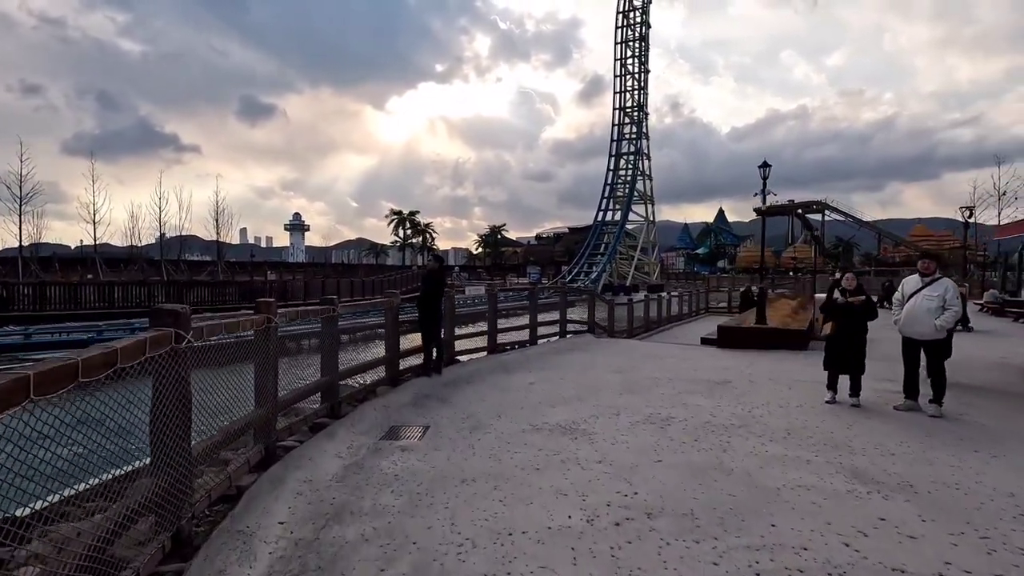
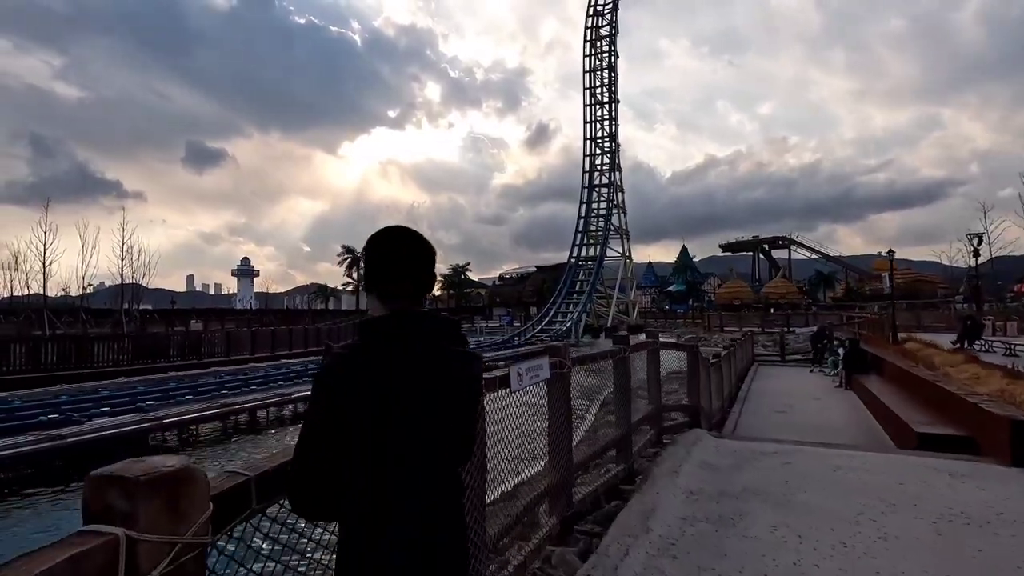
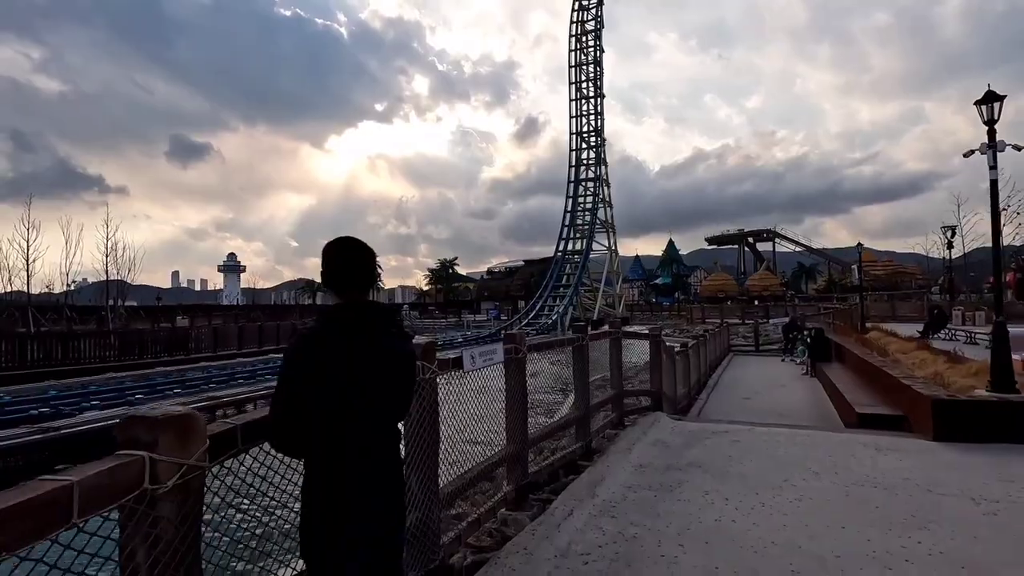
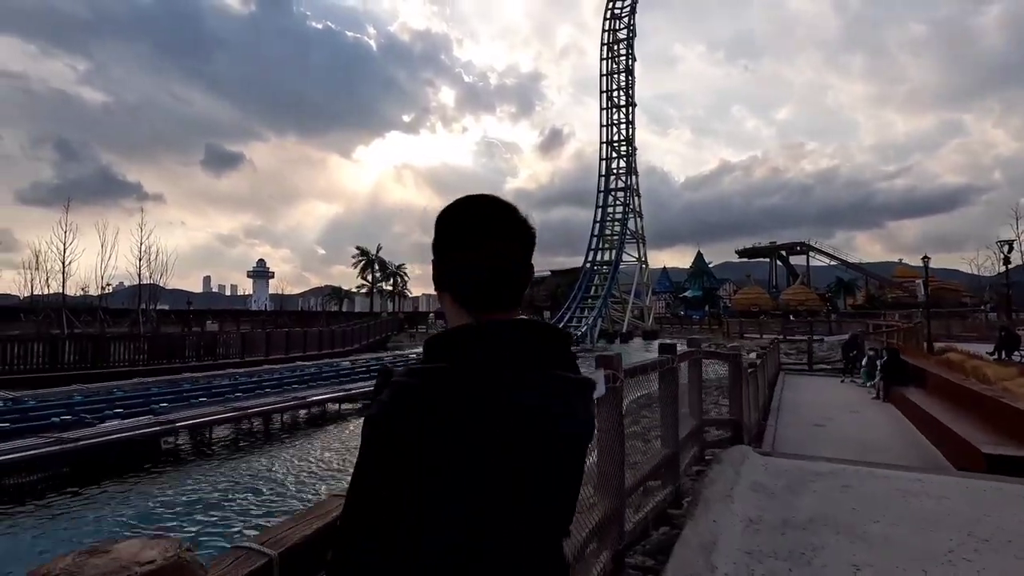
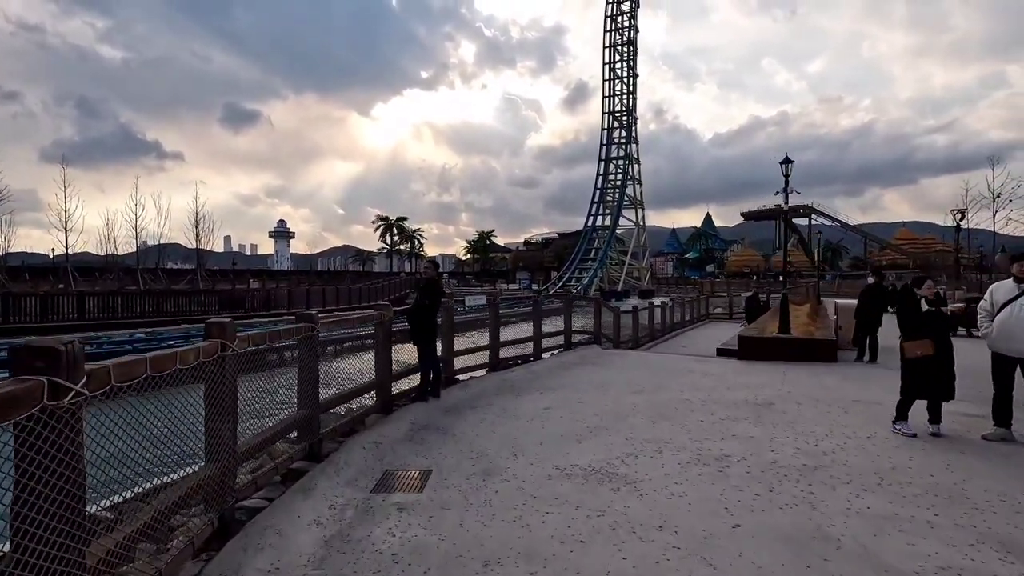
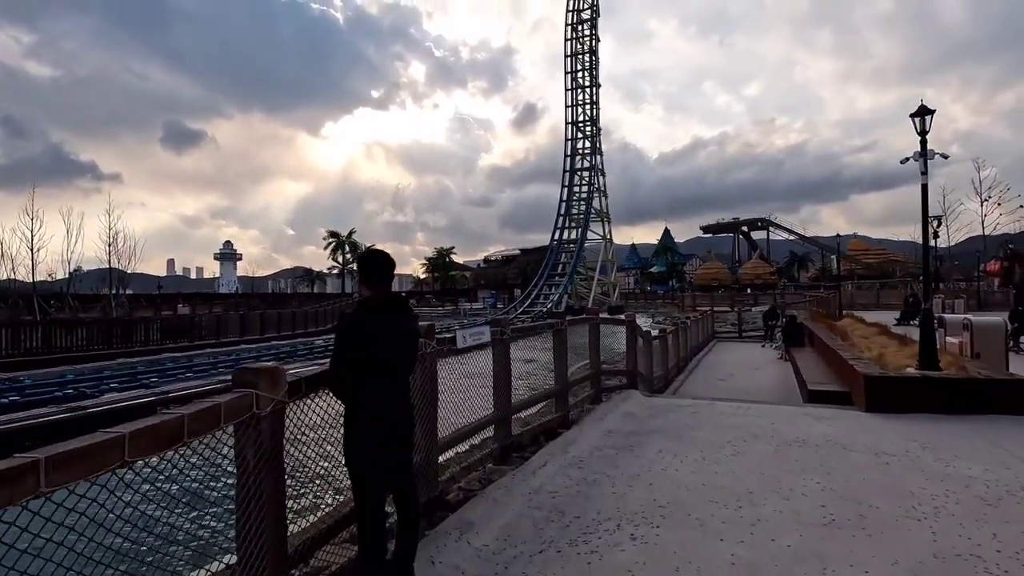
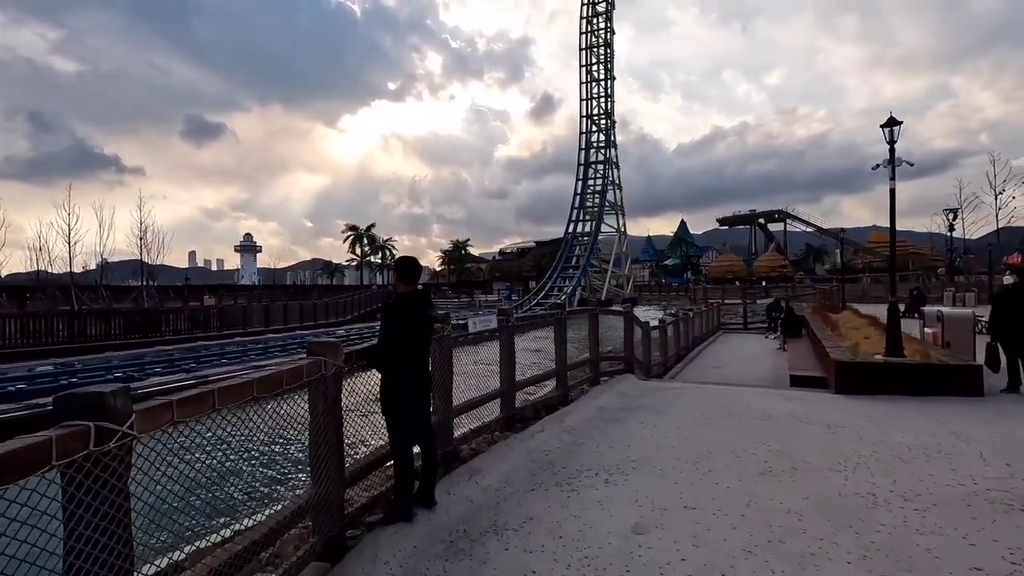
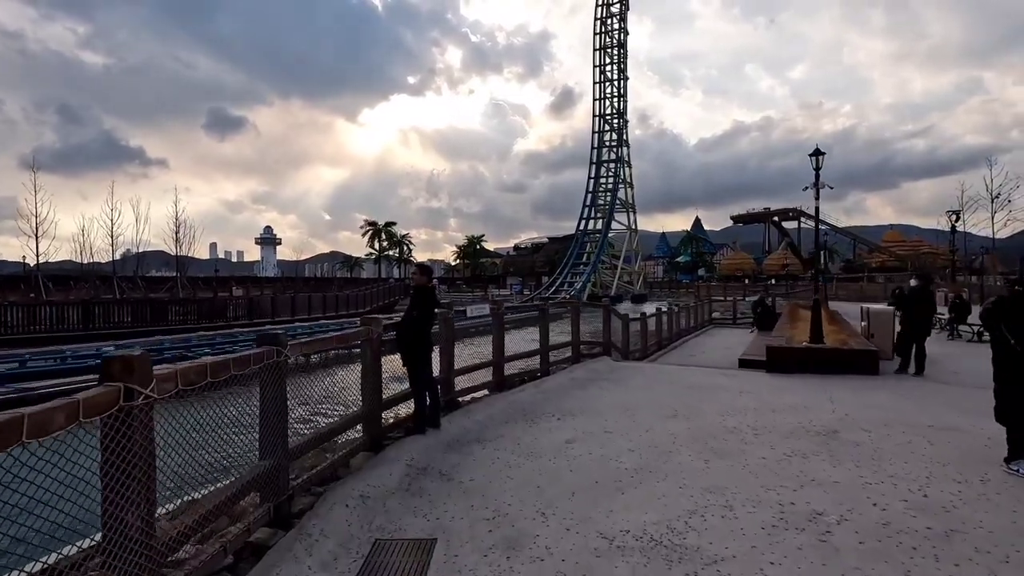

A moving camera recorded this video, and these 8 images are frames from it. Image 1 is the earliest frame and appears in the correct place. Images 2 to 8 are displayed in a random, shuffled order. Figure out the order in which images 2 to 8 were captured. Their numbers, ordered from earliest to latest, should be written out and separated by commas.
5, 8, 7, 6, 3, 2, 4
